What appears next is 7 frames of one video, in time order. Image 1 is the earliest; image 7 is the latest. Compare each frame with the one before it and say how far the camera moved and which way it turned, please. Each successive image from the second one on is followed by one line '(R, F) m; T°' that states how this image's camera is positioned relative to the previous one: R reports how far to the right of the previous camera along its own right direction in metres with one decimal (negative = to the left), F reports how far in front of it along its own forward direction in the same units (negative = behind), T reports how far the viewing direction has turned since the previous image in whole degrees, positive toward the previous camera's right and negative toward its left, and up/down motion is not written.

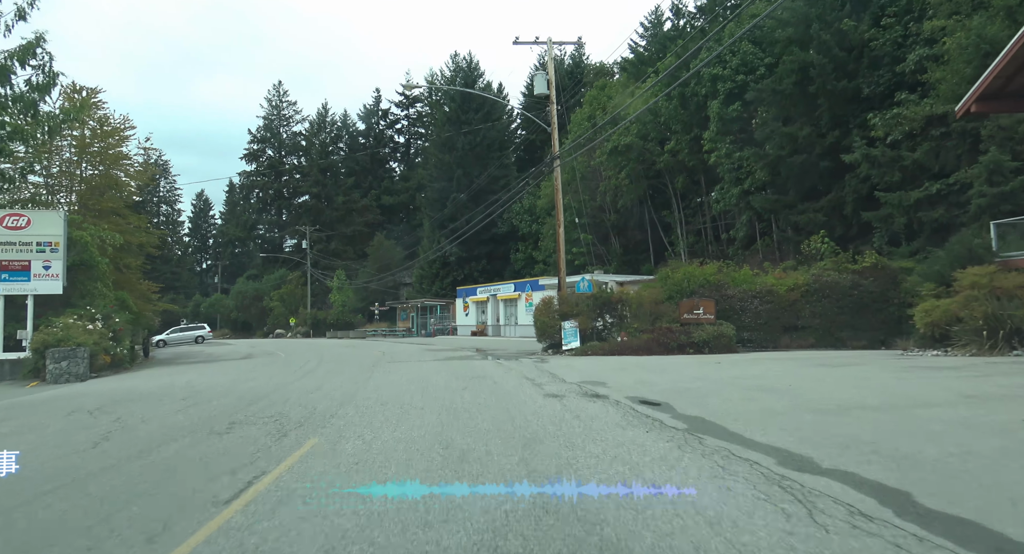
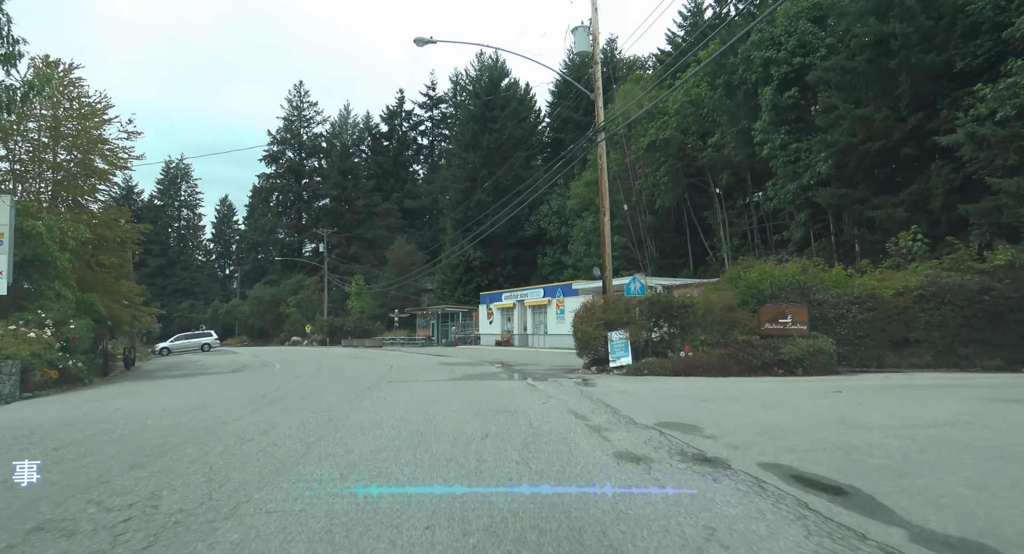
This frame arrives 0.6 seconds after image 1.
(-0.3, +4.8) m; -2°
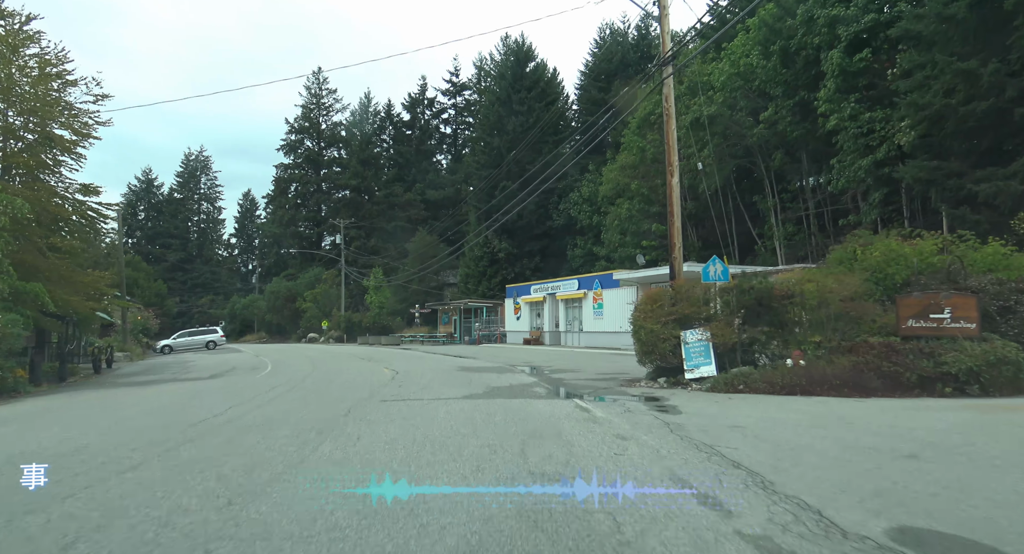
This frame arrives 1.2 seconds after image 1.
(-0.3, +5.1) m; -2°
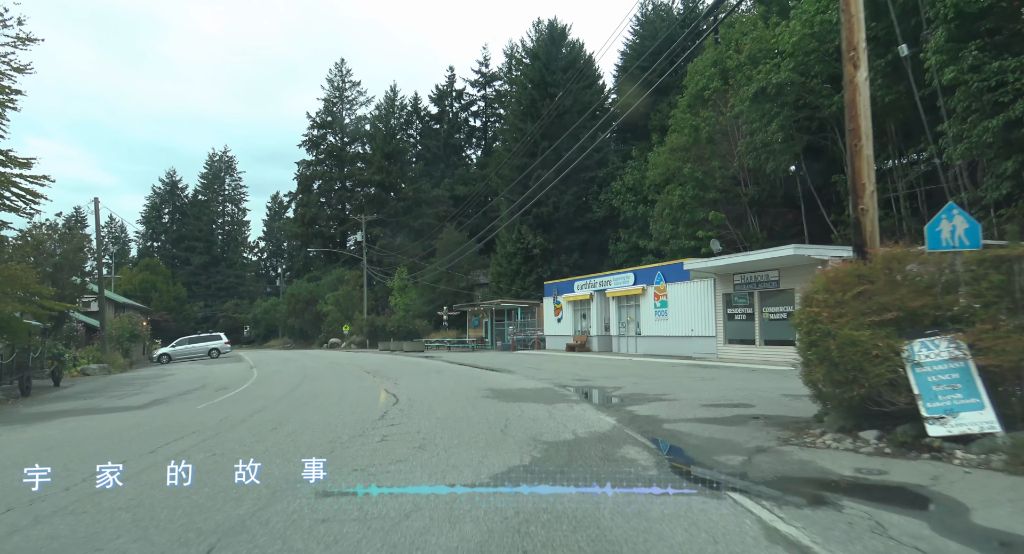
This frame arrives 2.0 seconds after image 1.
(-0.5, +6.8) m; -3°
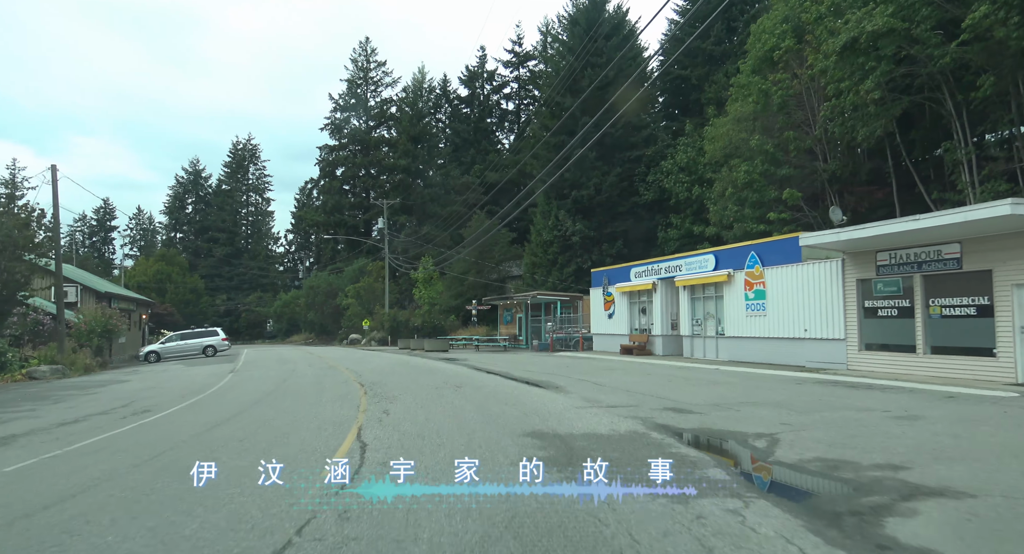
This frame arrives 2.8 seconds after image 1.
(-0.5, +7.1) m; -3°
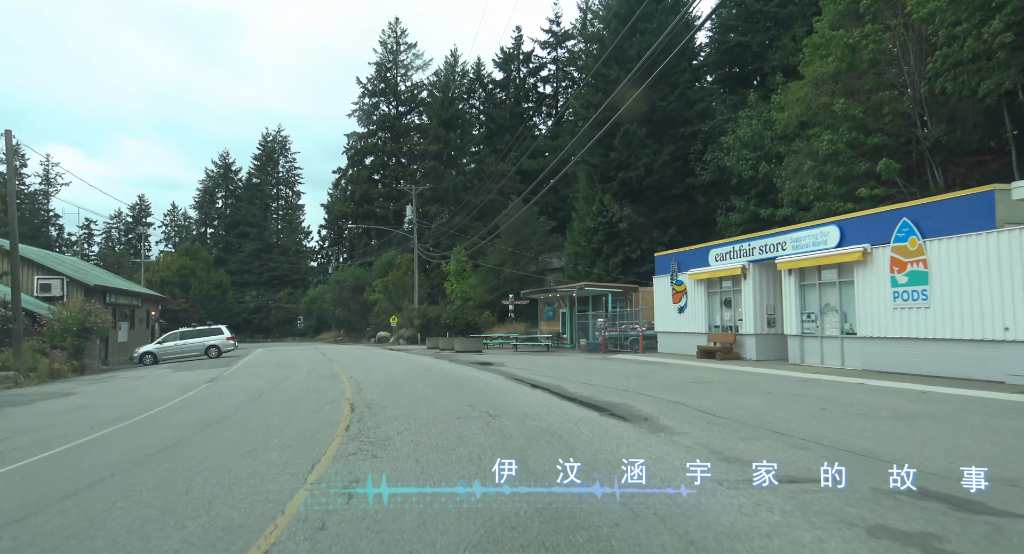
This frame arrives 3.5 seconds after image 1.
(-0.5, +6.1) m; -3°
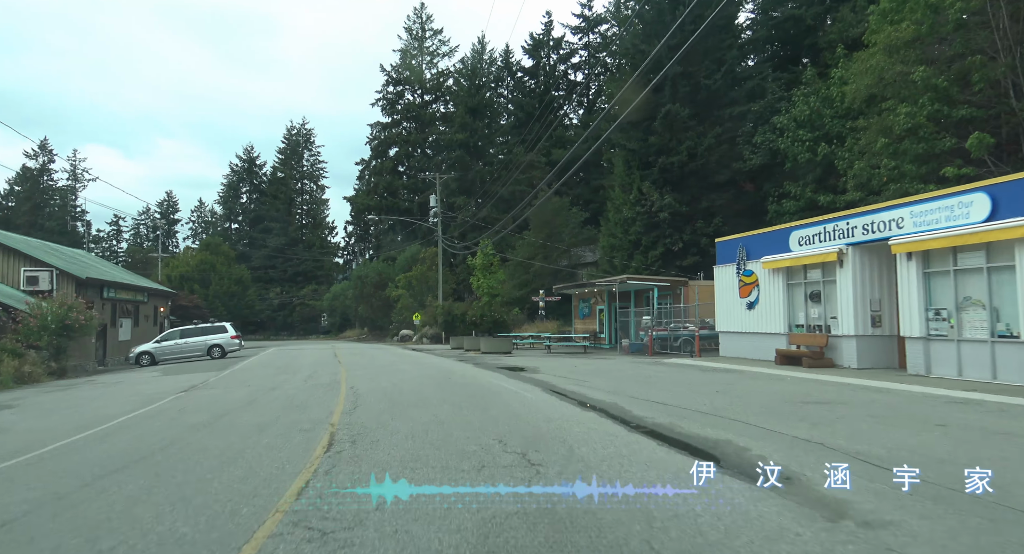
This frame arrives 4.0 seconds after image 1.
(-0.3, +4.1) m; -3°
